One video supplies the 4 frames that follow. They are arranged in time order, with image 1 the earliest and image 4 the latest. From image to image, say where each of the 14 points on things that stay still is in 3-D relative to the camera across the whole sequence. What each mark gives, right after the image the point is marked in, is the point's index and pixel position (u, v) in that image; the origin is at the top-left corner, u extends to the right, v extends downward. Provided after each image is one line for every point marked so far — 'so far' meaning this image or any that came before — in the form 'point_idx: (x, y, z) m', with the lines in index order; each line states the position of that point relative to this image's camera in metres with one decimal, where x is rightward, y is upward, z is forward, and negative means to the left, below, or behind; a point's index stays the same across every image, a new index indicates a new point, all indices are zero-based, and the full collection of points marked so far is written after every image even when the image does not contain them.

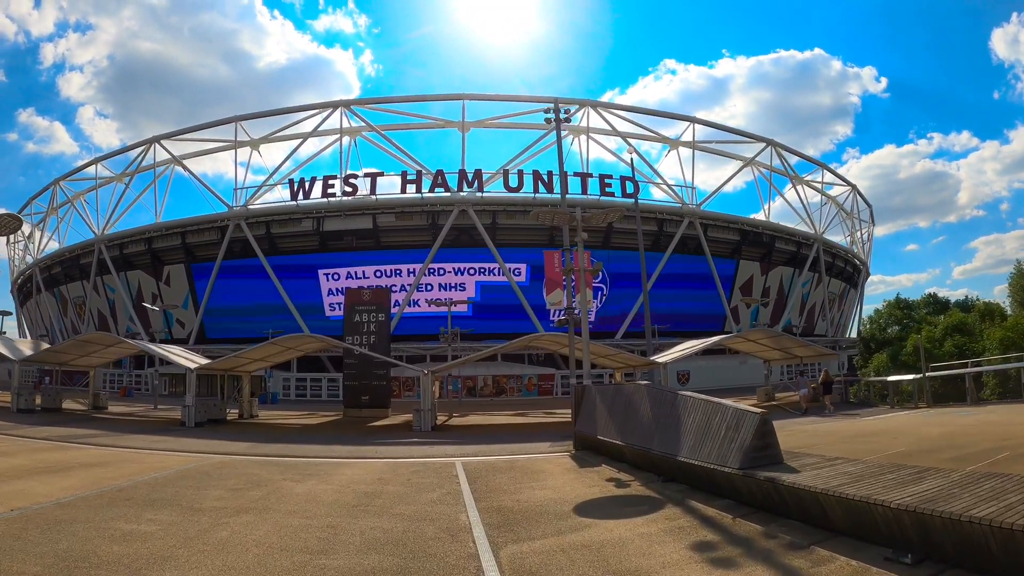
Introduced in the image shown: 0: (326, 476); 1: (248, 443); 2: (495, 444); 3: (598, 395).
0: (-3.5, -3.5, +11.0) m
1: (-8.1, -4.8, +18.1) m
2: (-0.4, -4.5, +17.0) m
3: (+2.0, -2.6, +13.7) m
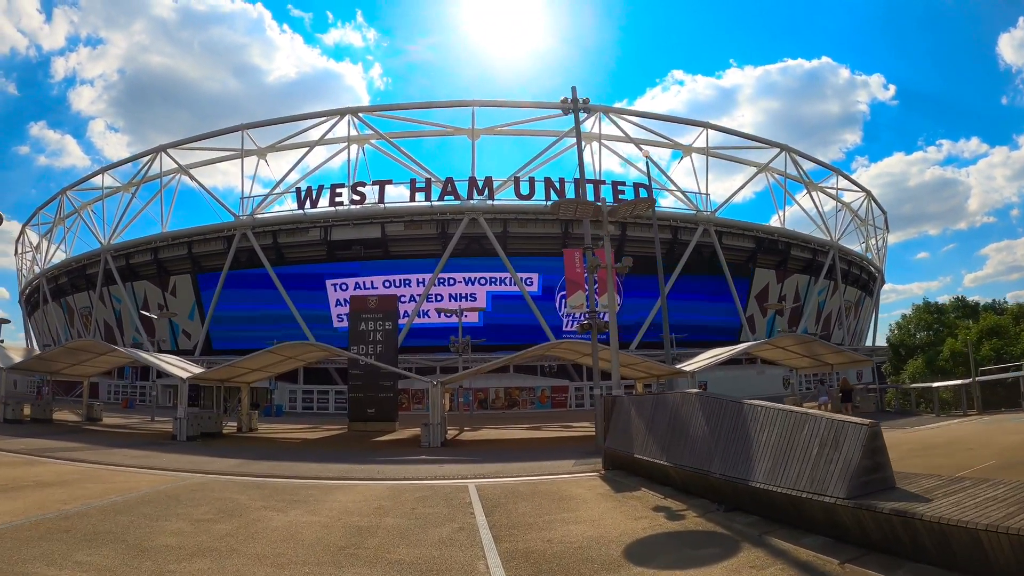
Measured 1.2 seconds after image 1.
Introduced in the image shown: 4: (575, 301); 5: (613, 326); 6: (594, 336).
0: (-3.1, -3.4, +9.2) m
1: (-7.6, -4.8, +16.4) m
2: (0.0, -4.4, +15.1) m
3: (+2.4, -2.4, +11.9) m
4: (+1.9, -0.4, +18.0) m
5: (+2.8, -1.1, +15.8) m
6: (+2.5, -1.5, +17.9) m
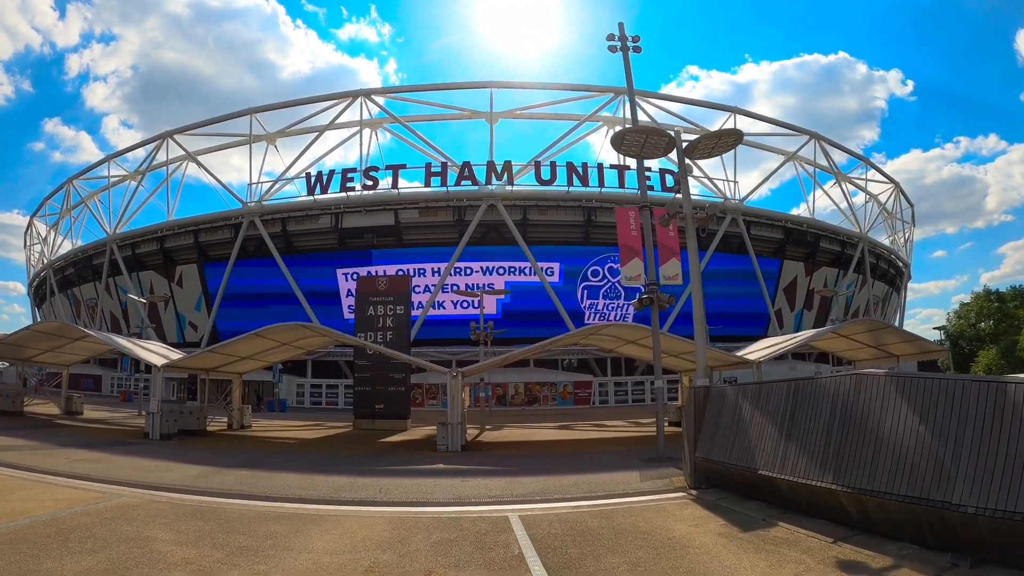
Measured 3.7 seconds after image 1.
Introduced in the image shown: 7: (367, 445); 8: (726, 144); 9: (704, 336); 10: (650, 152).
0: (-2.3, -2.6, +5.7) m
1: (-6.7, -3.9, +12.9) m
2: (+0.9, -3.6, +11.5) m
3: (+3.2, -1.6, +8.2) m
4: (+2.9, +0.4, +14.3) m
5: (+3.7, -0.3, +12.2) m
6: (+3.4, -0.6, +14.3) m
7: (-4.4, -4.7, +17.5) m
8: (+4.5, +3.0, +12.5) m
9: (+3.7, -0.8, +11.7) m
10: (+2.9, +2.8, +12.3) m
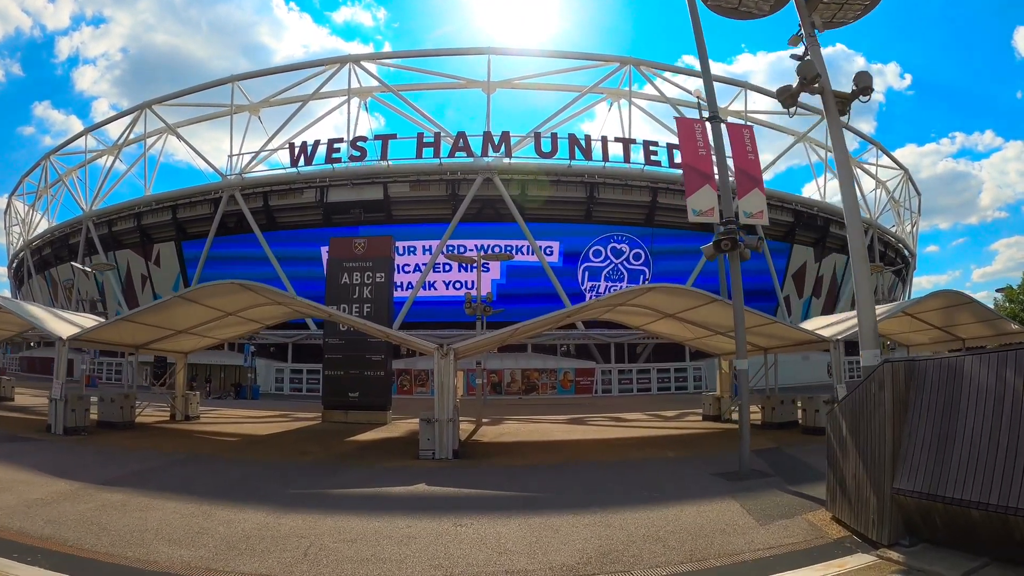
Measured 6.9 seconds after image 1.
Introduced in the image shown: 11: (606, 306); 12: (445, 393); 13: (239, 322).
0: (-2.0, -1.7, +1.4) m
1: (-6.4, -2.9, +8.6) m
2: (+1.2, -2.6, +7.2) m
3: (+3.5, -0.7, +4.0) m
4: (+3.2, +1.4, +10.0) m
5: (+4.0, +0.7, +7.9) m
6: (+3.7, +0.4, +10.0) m
7: (-4.2, -3.5, +13.3) m
8: (+4.8, +4.0, +8.2) m
9: (+4.0, +0.2, +7.4) m
10: (+3.2, +3.8, +7.9) m
11: (+2.6, -0.5, +15.7) m
12: (-1.3, -2.1, +11.8) m
13: (-8.2, -0.9, +17.0) m
